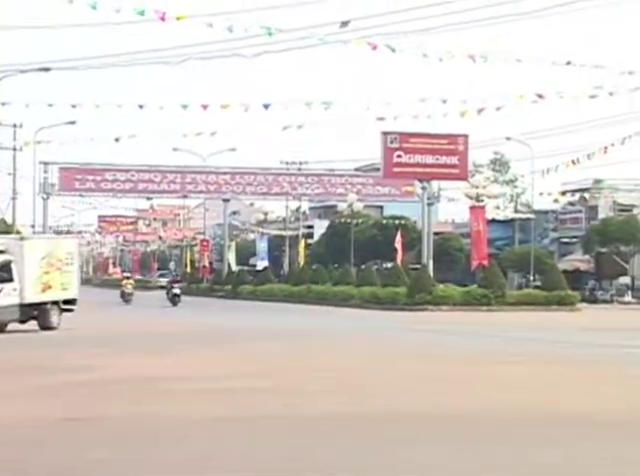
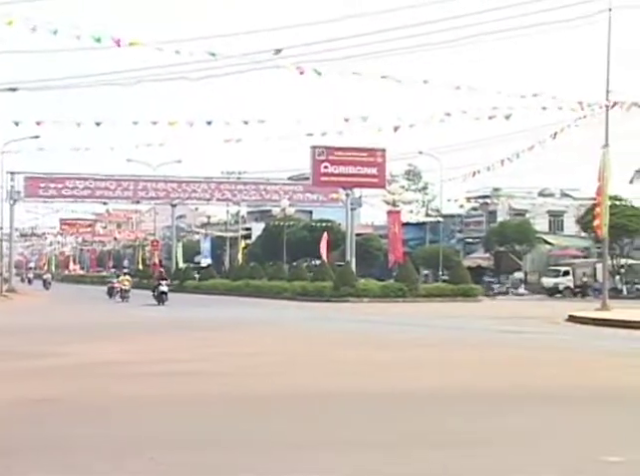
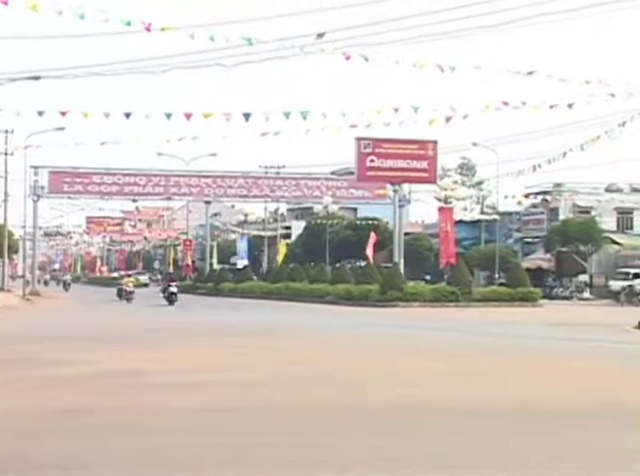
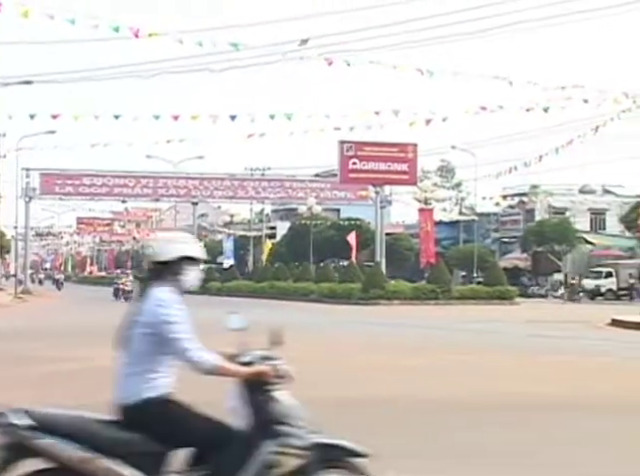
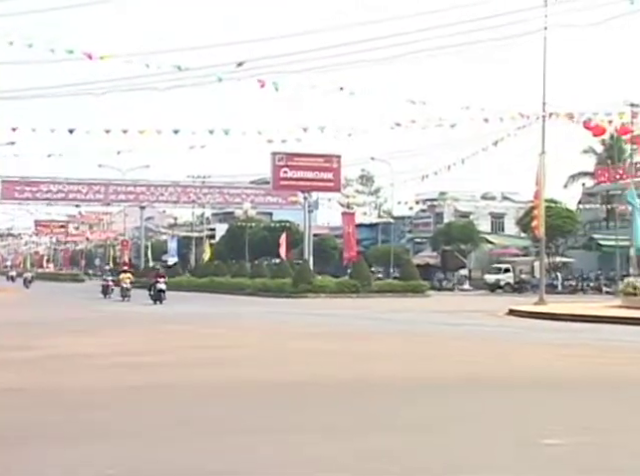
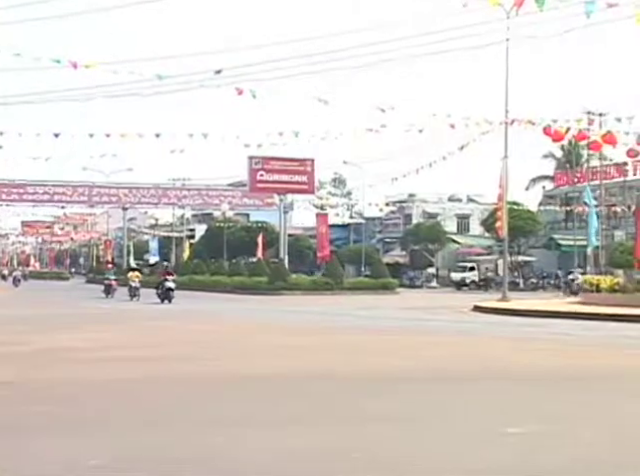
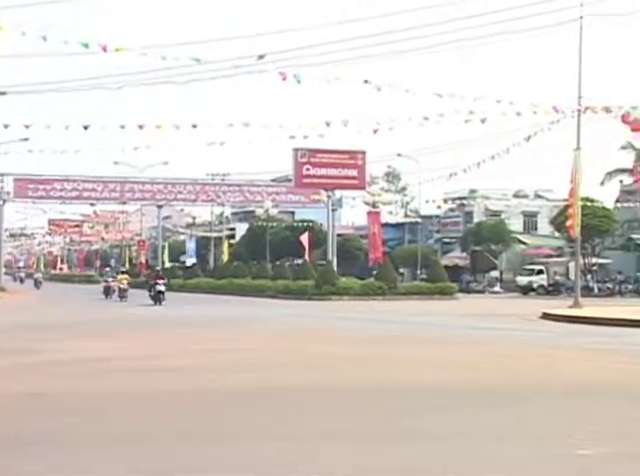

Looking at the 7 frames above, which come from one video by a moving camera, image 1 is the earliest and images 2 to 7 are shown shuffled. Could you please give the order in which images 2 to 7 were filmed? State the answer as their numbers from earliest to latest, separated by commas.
3, 4, 2, 7, 5, 6
